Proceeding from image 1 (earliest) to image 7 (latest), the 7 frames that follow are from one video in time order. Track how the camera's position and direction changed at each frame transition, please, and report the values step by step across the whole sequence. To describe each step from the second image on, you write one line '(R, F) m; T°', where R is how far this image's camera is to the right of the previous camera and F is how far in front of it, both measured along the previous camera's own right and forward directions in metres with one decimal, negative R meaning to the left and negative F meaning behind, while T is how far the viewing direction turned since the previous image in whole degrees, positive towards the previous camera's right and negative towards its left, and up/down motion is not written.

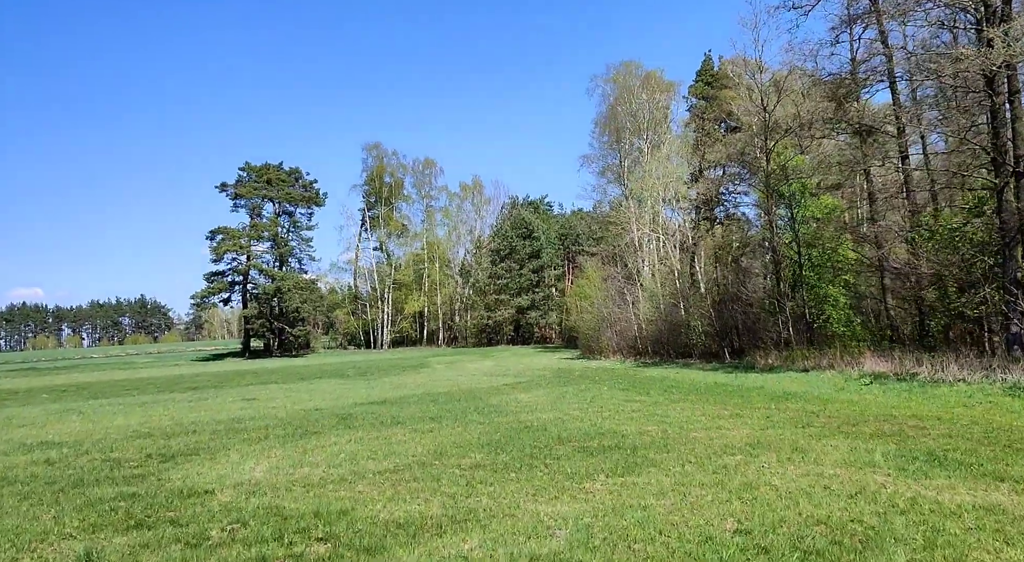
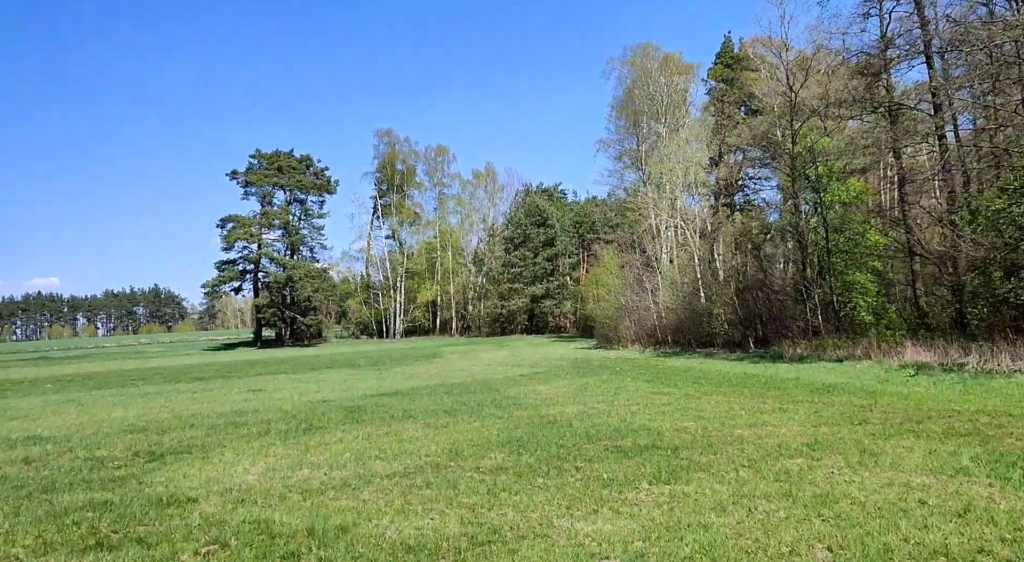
(-0.1, +0.8) m; -1°
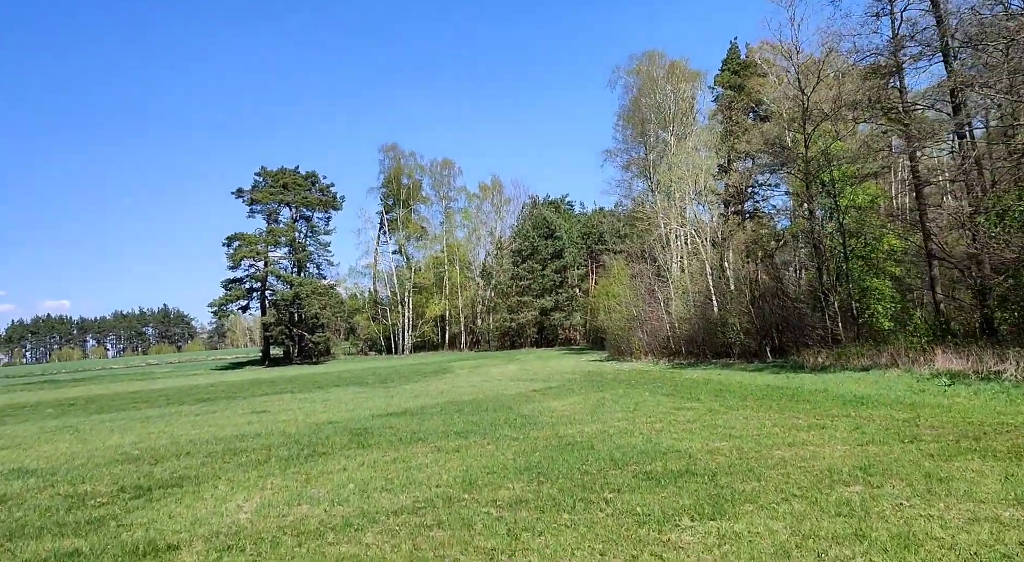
(-0.1, +0.6) m; -1°
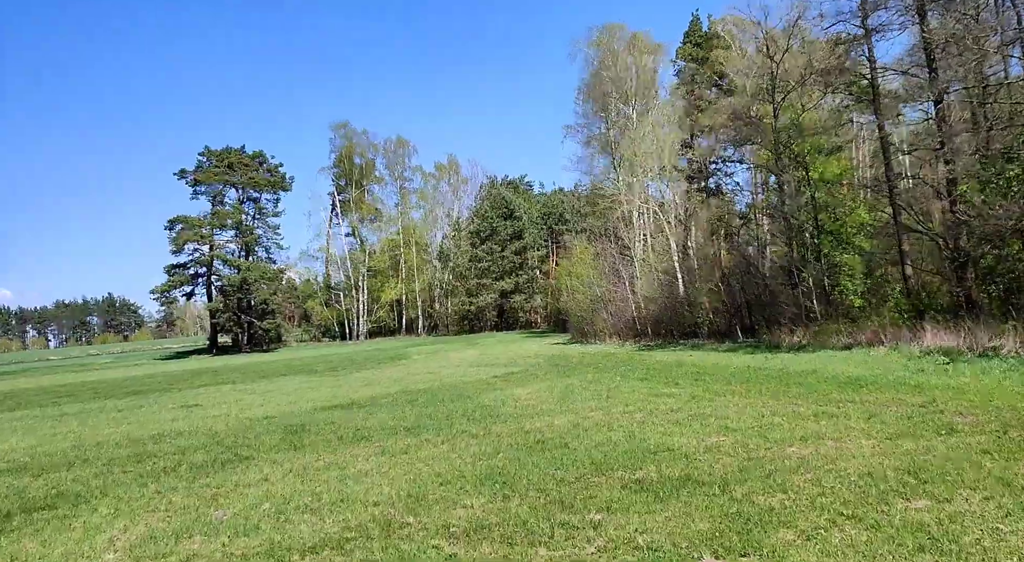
(0.0, +1.3) m; +3°
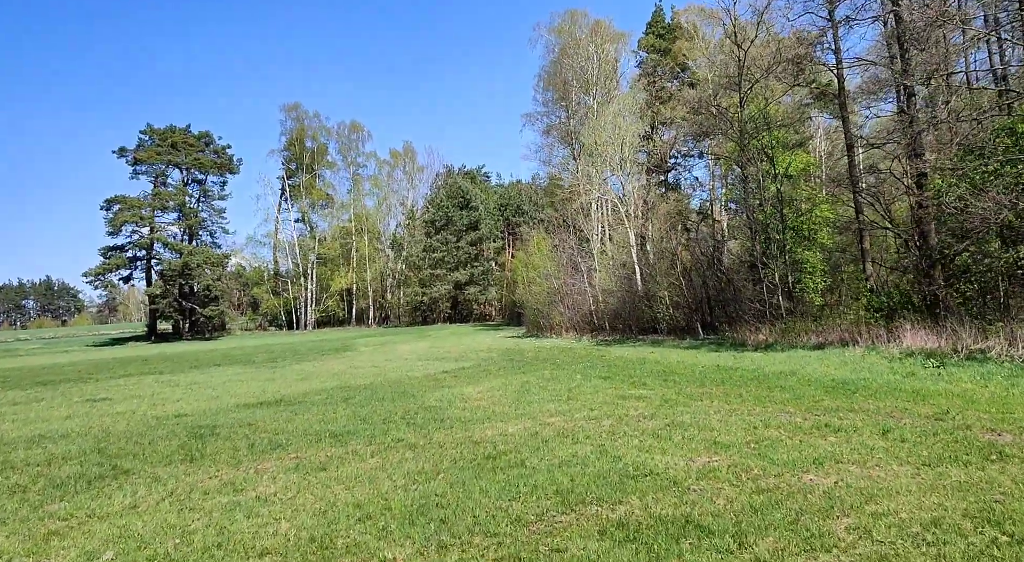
(+0.1, +1.3) m; +3°
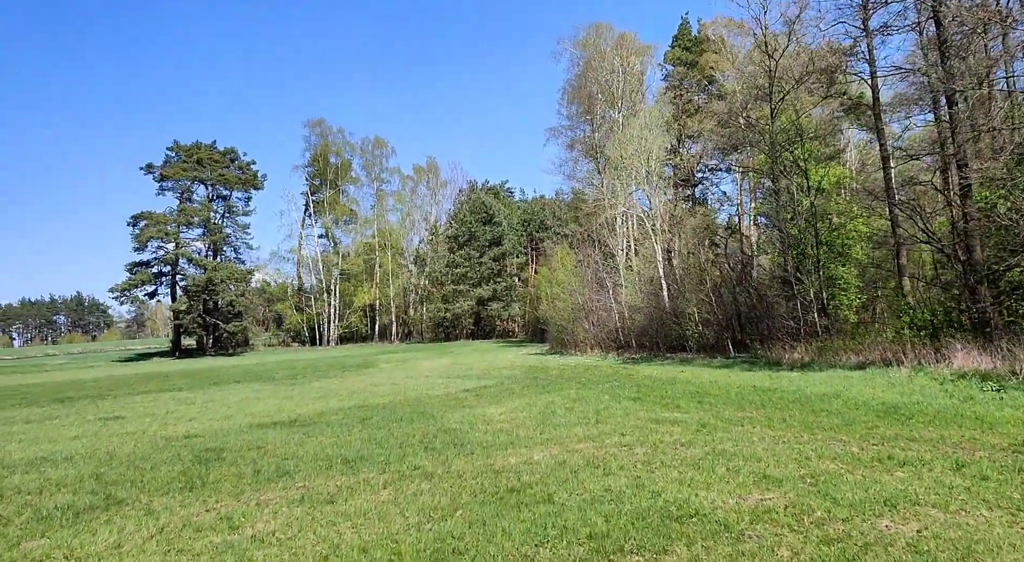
(0.0, +0.5) m; -2°
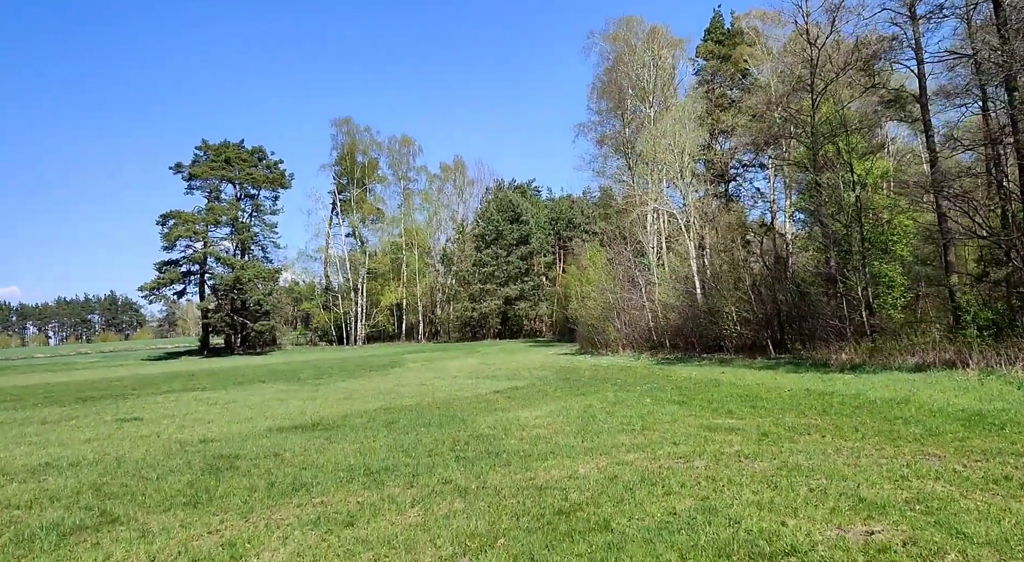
(-0.1, +0.7) m; -2°
